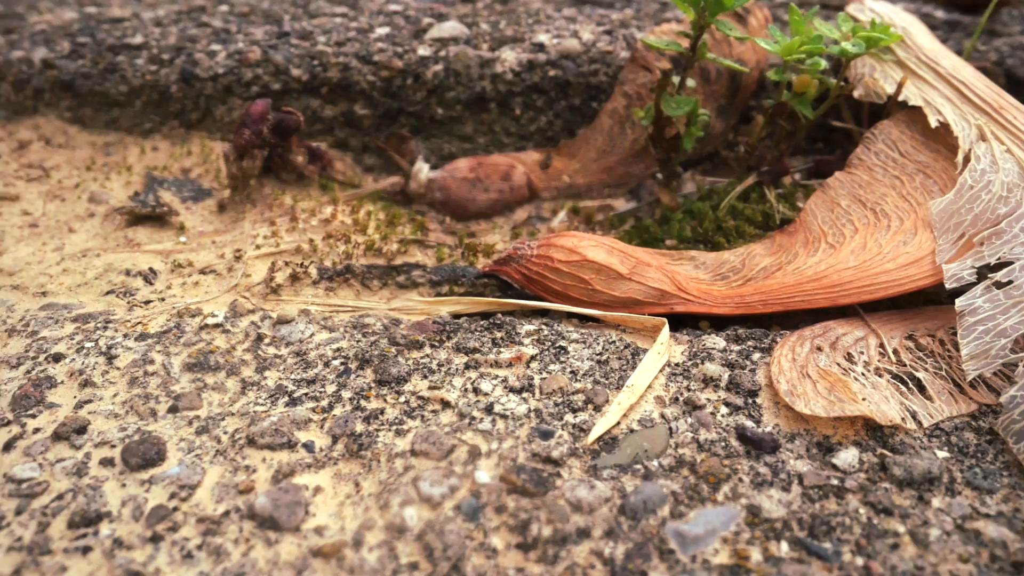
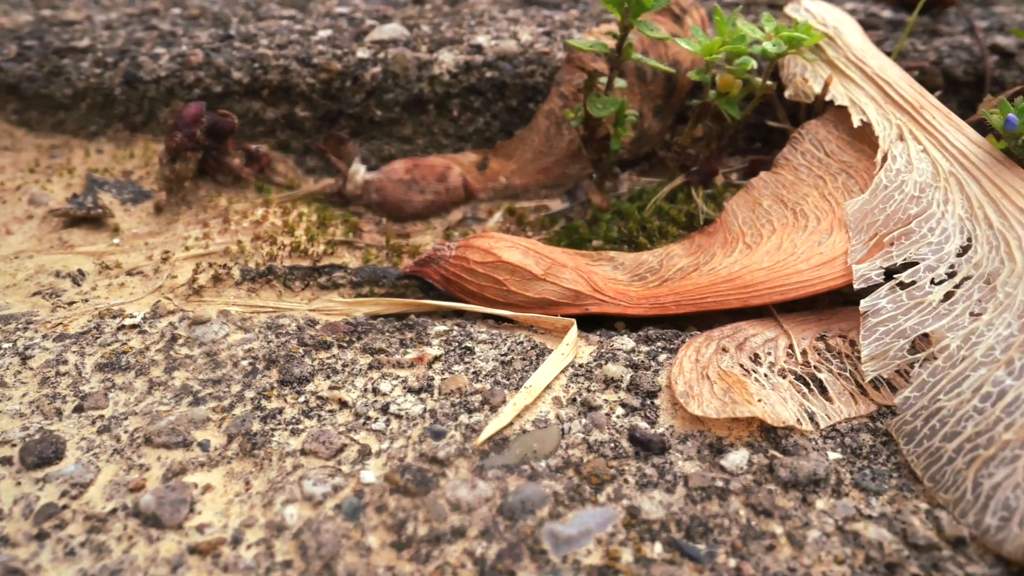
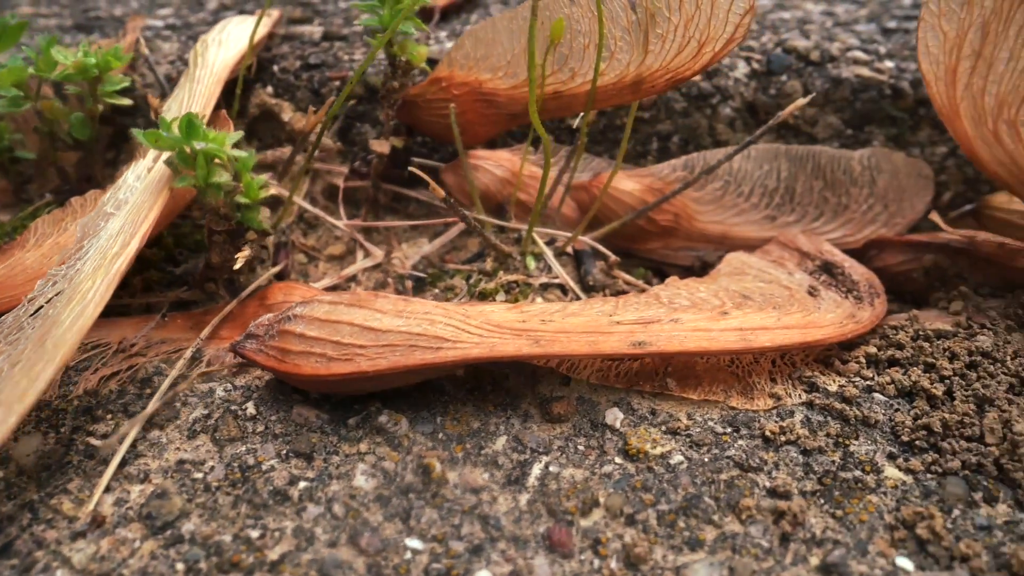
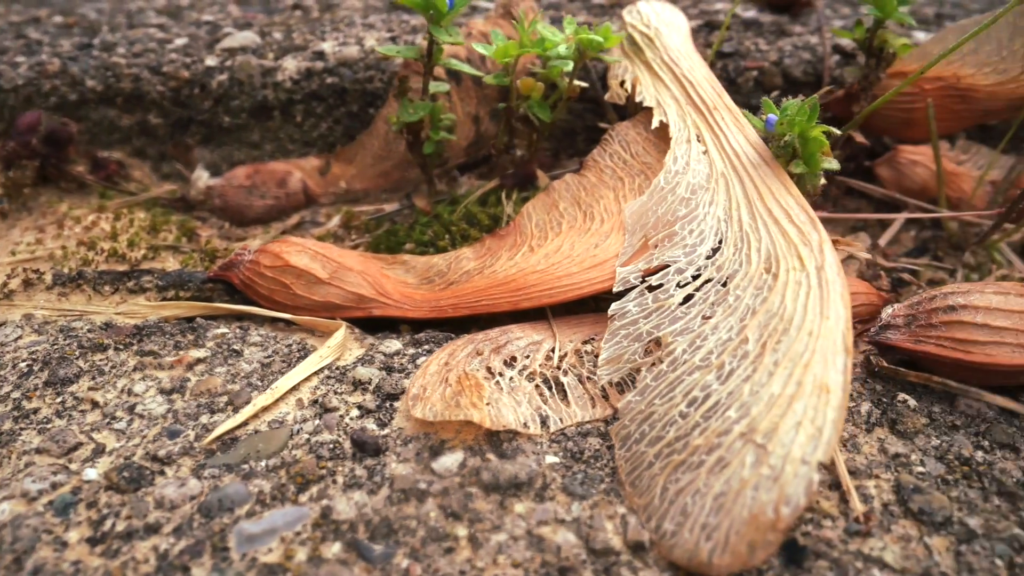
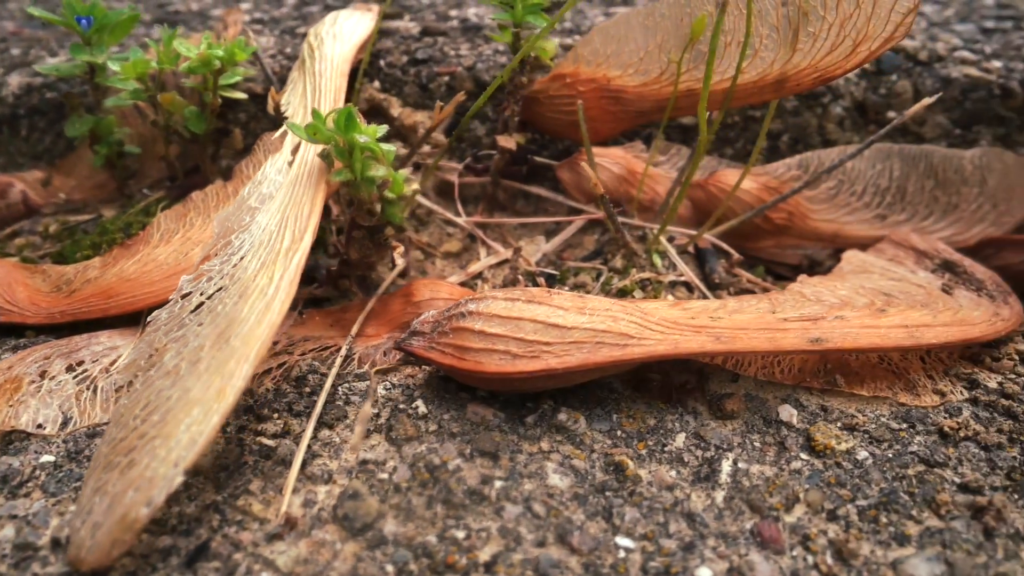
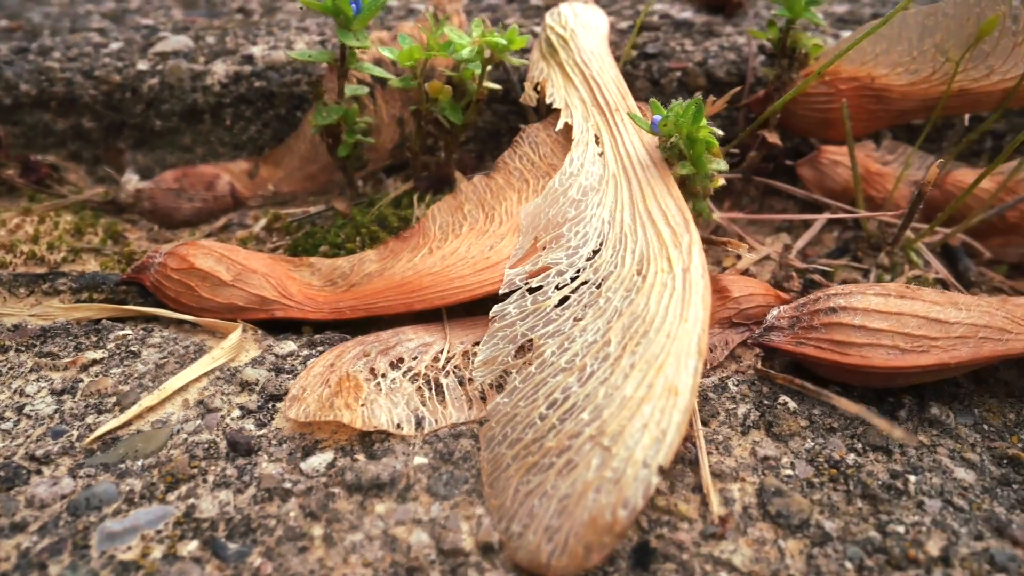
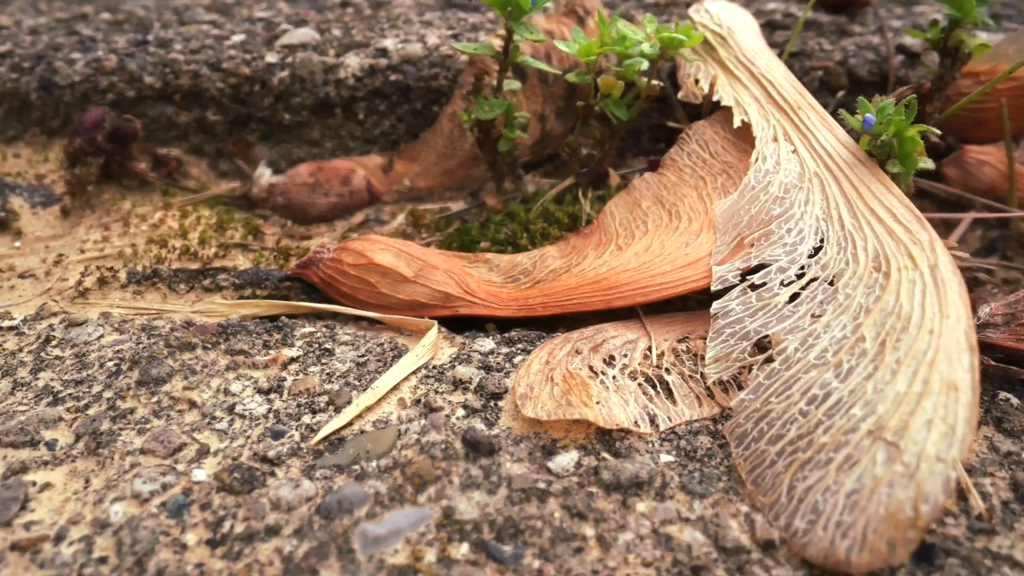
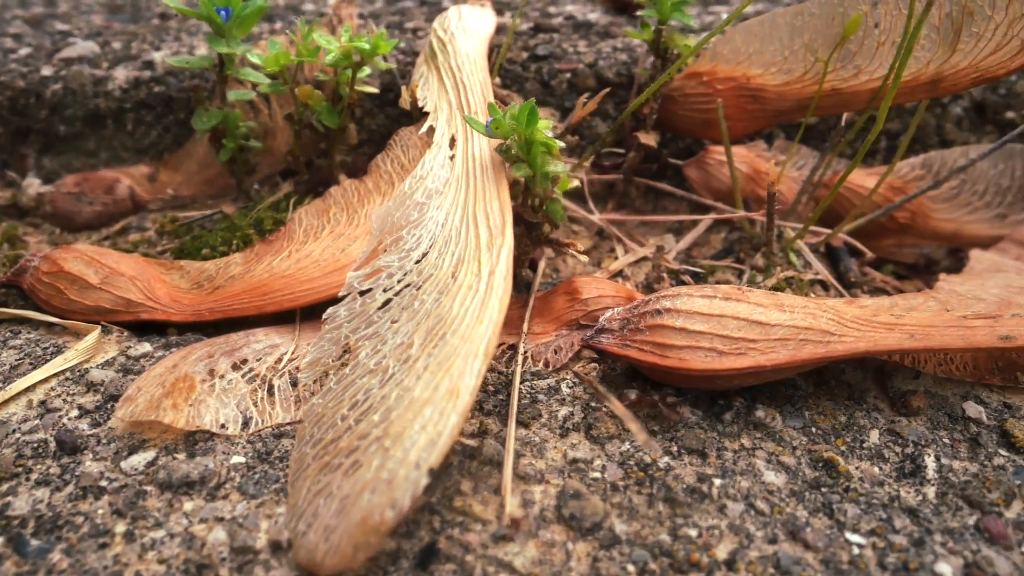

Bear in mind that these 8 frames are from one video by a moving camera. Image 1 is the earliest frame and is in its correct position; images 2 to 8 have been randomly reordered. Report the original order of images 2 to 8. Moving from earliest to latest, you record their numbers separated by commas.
2, 7, 4, 6, 8, 5, 3
